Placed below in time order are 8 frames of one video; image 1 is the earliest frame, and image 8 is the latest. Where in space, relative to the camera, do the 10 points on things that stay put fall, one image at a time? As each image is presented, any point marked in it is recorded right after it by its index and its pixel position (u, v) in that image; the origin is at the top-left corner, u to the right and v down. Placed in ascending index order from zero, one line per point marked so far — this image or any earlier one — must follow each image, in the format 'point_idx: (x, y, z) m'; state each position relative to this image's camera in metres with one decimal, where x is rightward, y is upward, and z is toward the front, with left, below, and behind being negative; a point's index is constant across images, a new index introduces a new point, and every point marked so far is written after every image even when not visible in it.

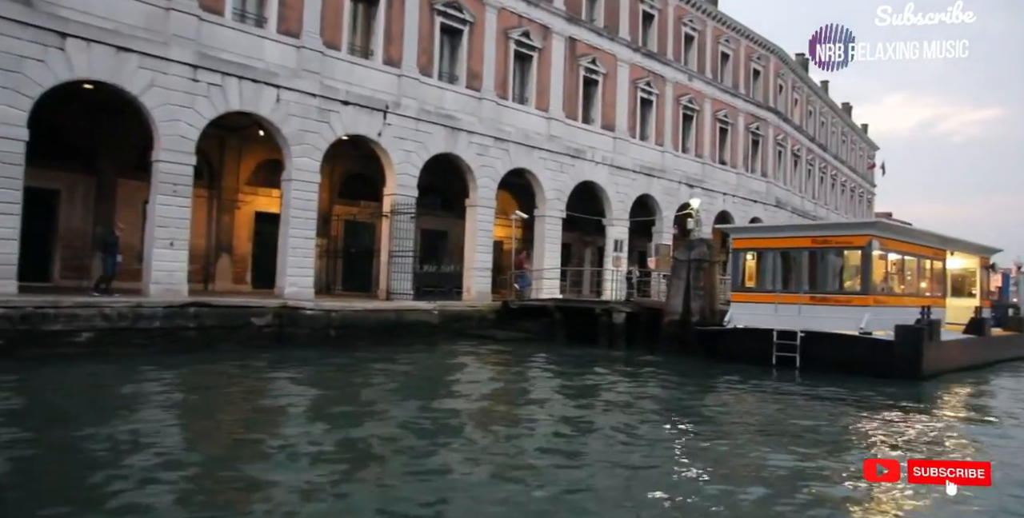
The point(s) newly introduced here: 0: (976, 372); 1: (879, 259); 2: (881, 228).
0: (+10.3, -2.5, +16.0) m
1: (+7.3, 0.0, +14.4) m
2: (+7.3, +0.6, +14.2) m
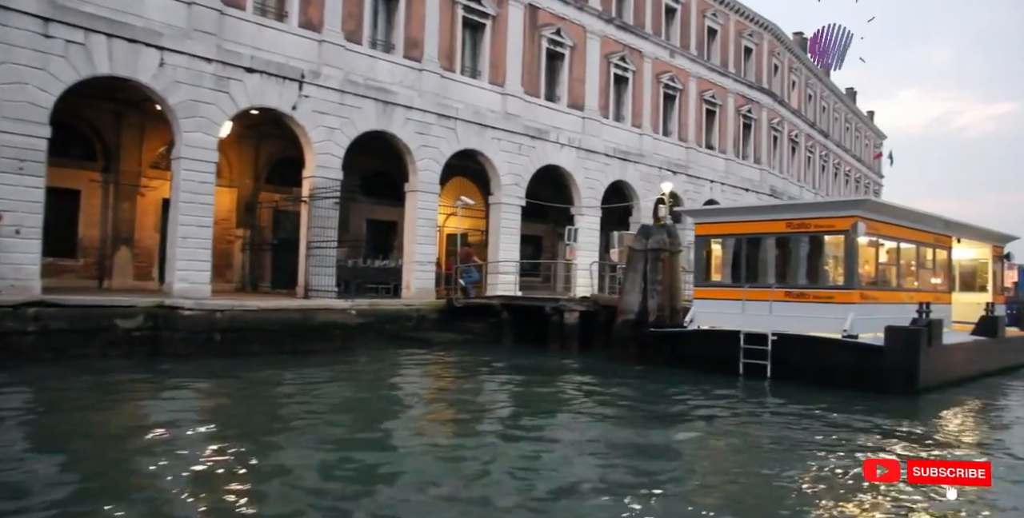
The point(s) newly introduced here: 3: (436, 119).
0: (+8.8, -2.3, +13.5) m
1: (+5.8, +0.2, +11.9) m
2: (+5.8, +0.8, +11.7) m
3: (-2.0, +3.6, +18.8) m
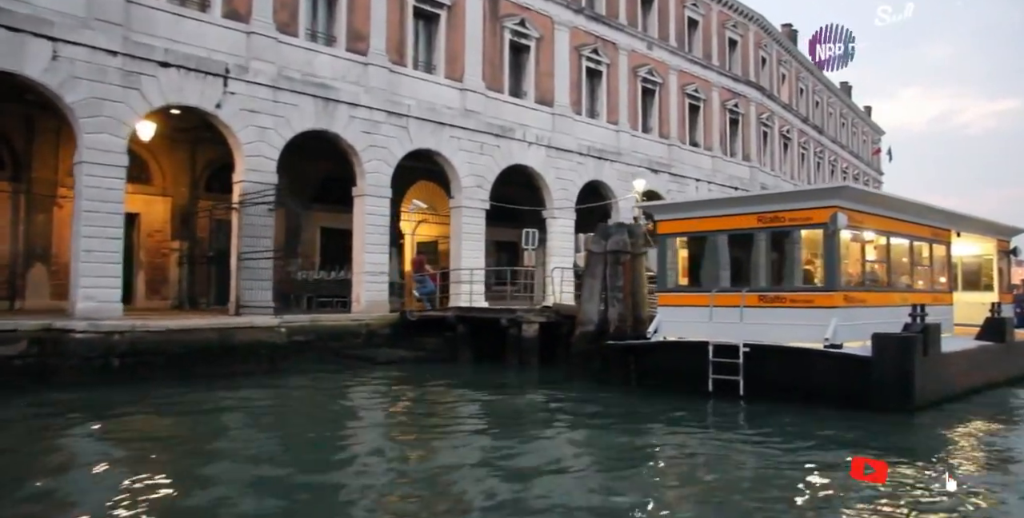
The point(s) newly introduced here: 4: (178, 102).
0: (+7.9, -2.2, +11.9) m
1: (+4.8, +0.2, +10.3) m
2: (+4.8, +0.8, +10.1) m
3: (-3.0, +3.4, +17.3) m
4: (-6.3, +3.0, +13.7) m
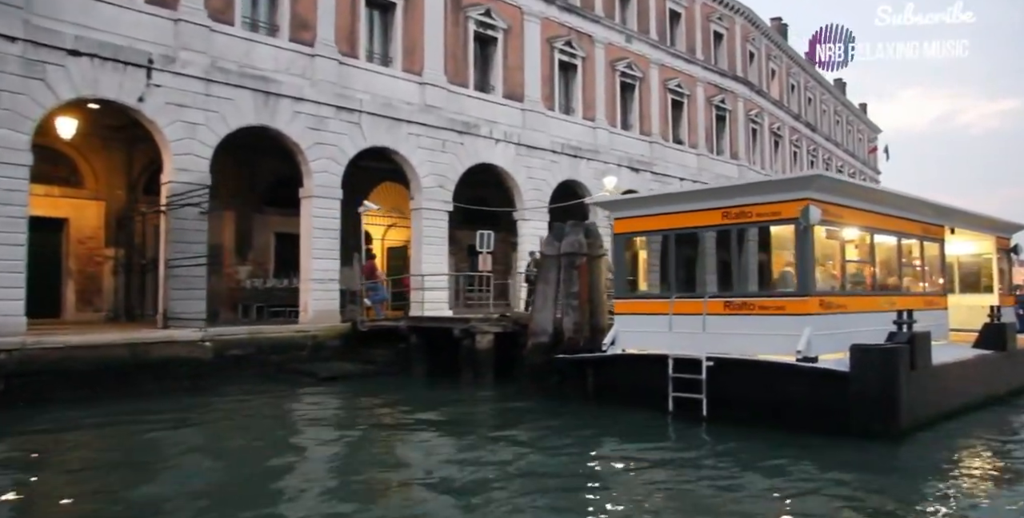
0: (+7.0, -2.2, +10.6) m
1: (+3.9, +0.2, +9.0) m
2: (+3.9, +0.9, +8.9) m
3: (-4.0, +3.3, +16.1) m
4: (-7.2, +2.8, +12.5) m
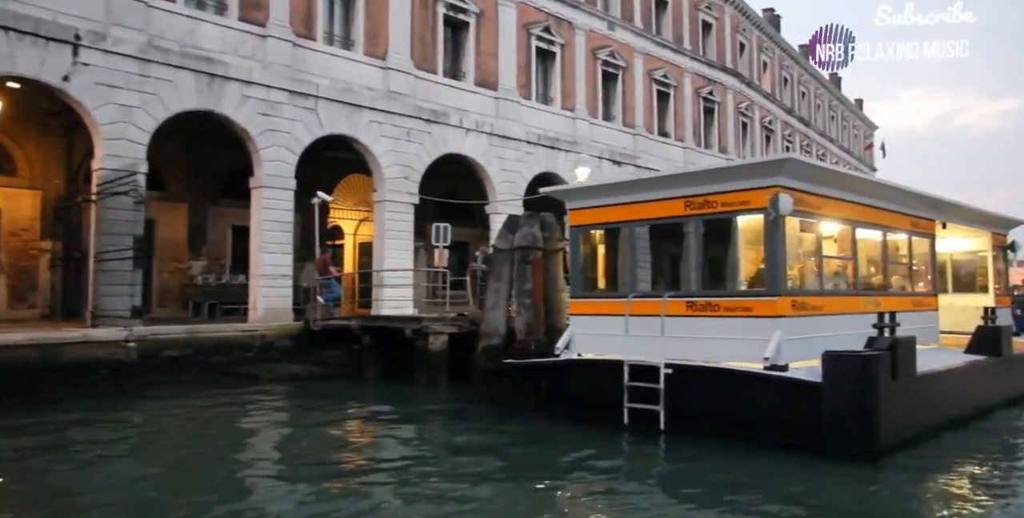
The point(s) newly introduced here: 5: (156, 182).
0: (+6.3, -2.1, +9.6) m
1: (+3.2, +0.3, +8.0) m
2: (+3.2, +0.9, +7.9) m
3: (-4.7, +3.4, +15.1) m
4: (-7.9, +2.9, +11.4) m
5: (-8.2, +1.8, +16.6) m
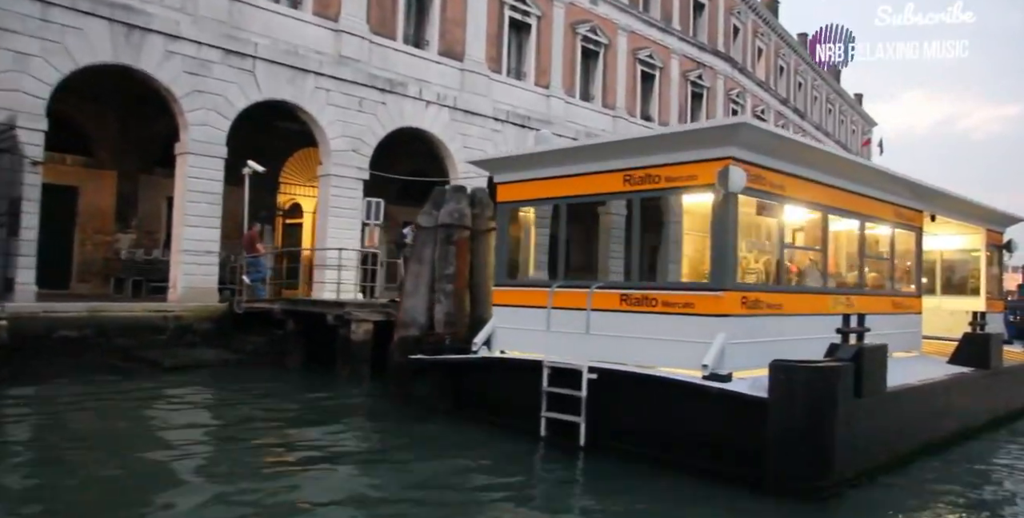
0: (+5.3, -2.1, +8.3) m
1: (+2.3, +0.4, +6.7) m
2: (+2.2, +1.0, +6.6) m
3: (-5.5, +3.8, +13.7) m
4: (-8.8, +3.5, +10.1) m
5: (-9.1, +2.4, +15.2) m
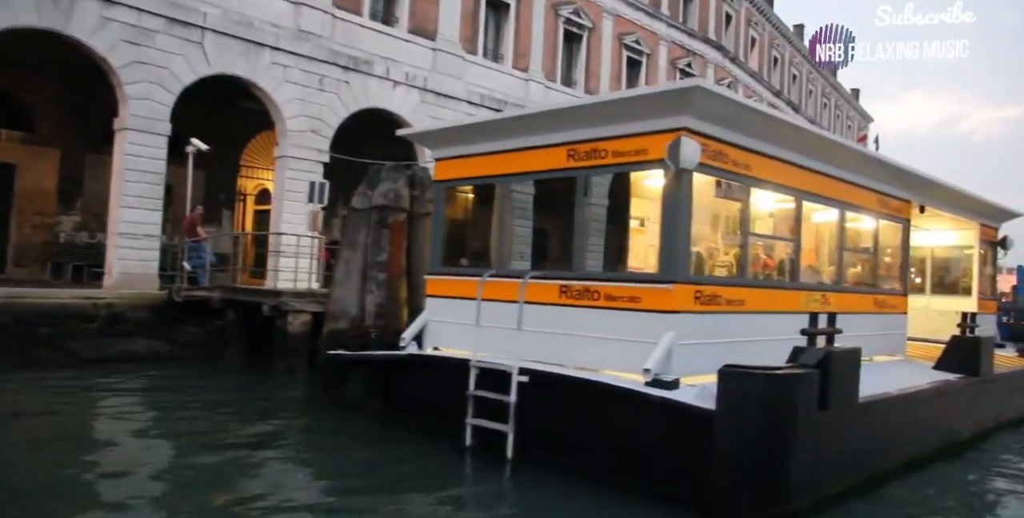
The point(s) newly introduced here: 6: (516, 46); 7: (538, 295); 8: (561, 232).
0: (+4.6, -2.0, +7.5) m
1: (+1.6, +0.5, +5.9) m
2: (+1.6, +1.1, +5.7) m
3: (-6.1, +4.1, +12.8) m
4: (-9.4, +3.8, +9.1) m
5: (-9.8, +2.8, +14.3) m
6: (+0.1, +5.6, +19.1) m
7: (+0.3, -0.3, +6.4) m
8: (+0.5, +0.2, +6.2) m
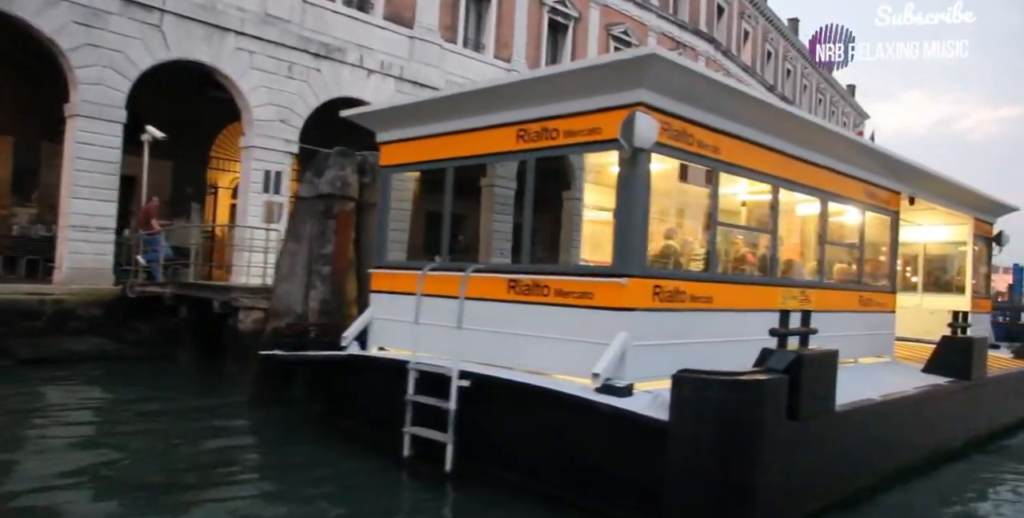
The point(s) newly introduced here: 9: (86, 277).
0: (+4.1, -2.0, +6.9) m
1: (+1.2, +0.6, +5.3) m
2: (+1.2, +1.2, +5.1) m
3: (-6.6, +4.2, +12.2) m
4: (-9.8, +3.9, +8.5) m
5: (-10.2, +2.9, +13.7) m
6: (-0.3, +5.7, +18.5) m
7: (-0.2, -0.2, +5.8) m
8: (0.0, +0.3, +5.7) m
9: (-6.9, -0.3, +11.8) m
